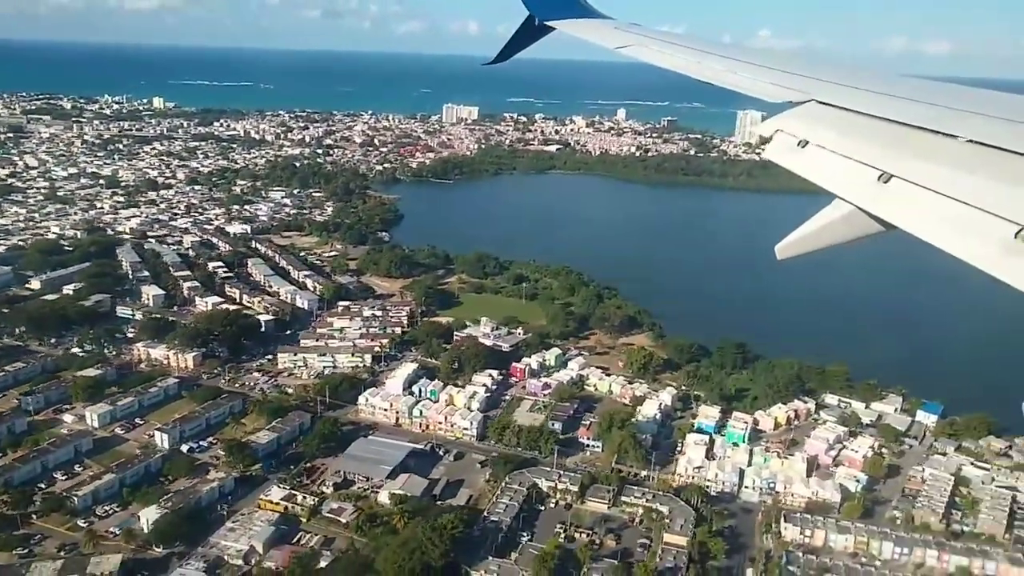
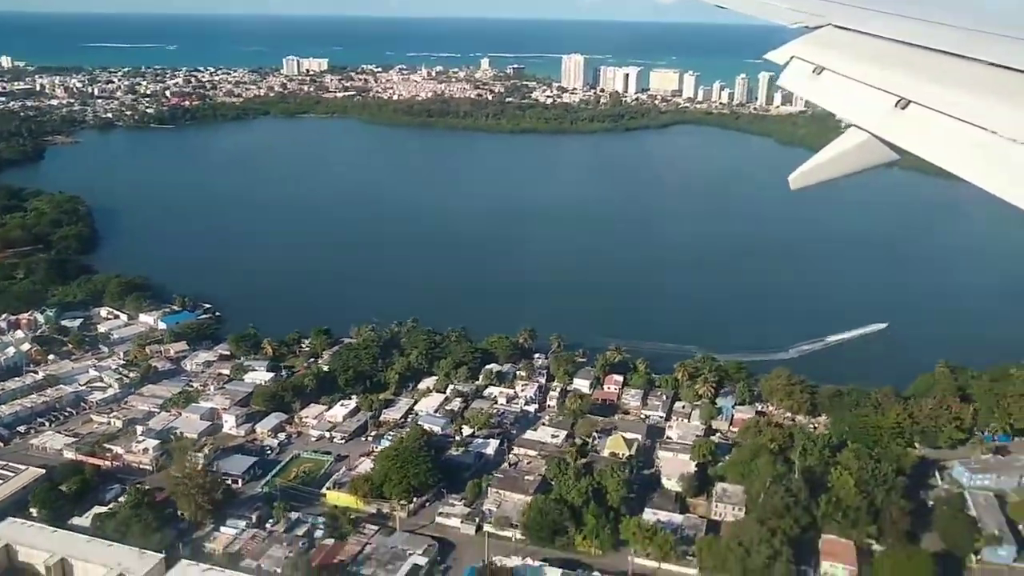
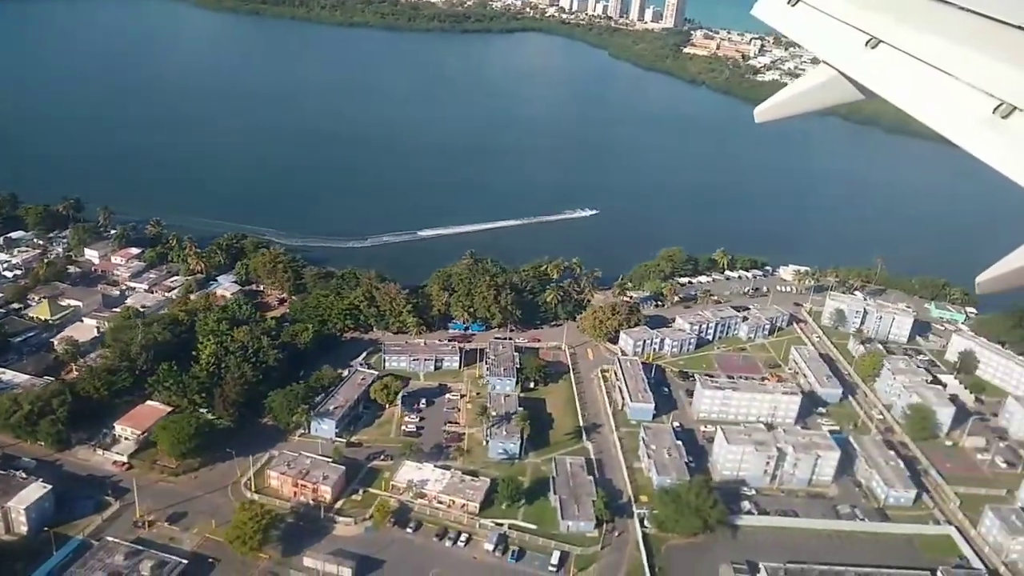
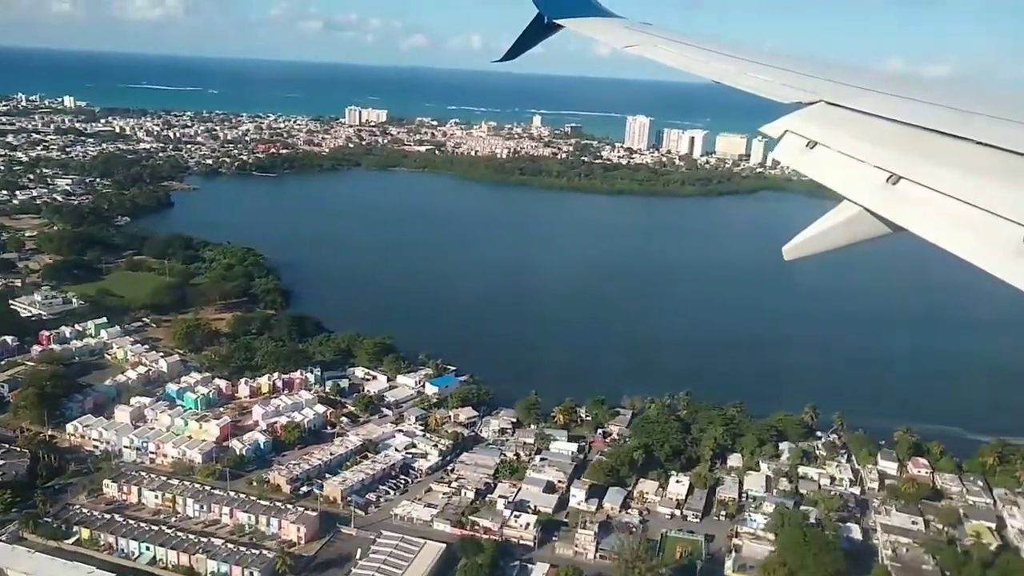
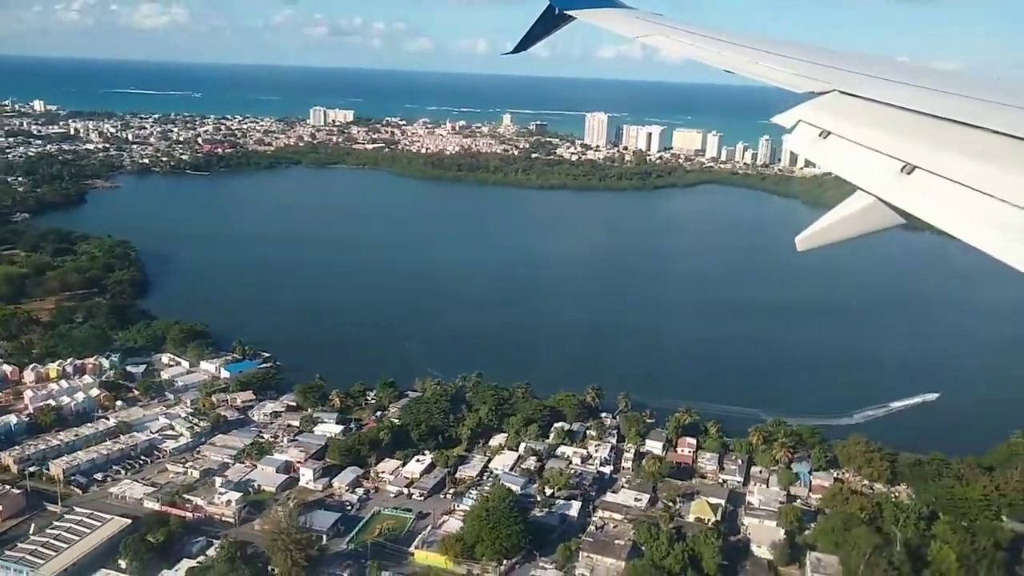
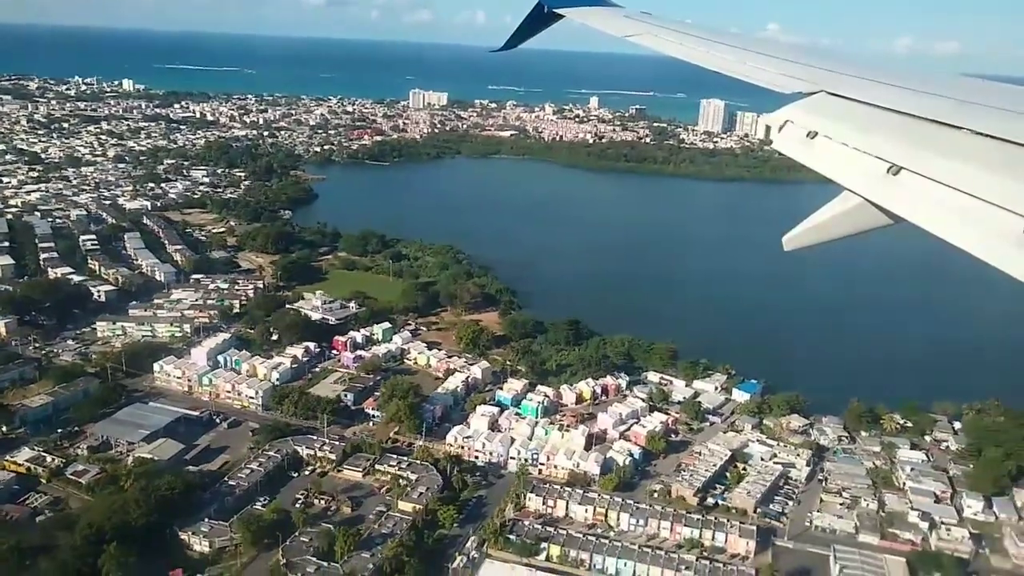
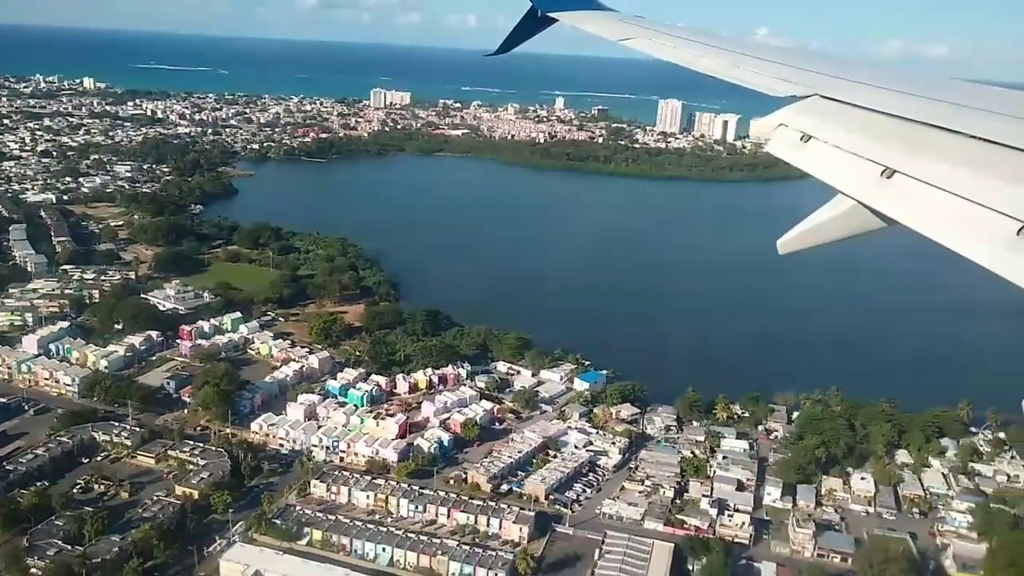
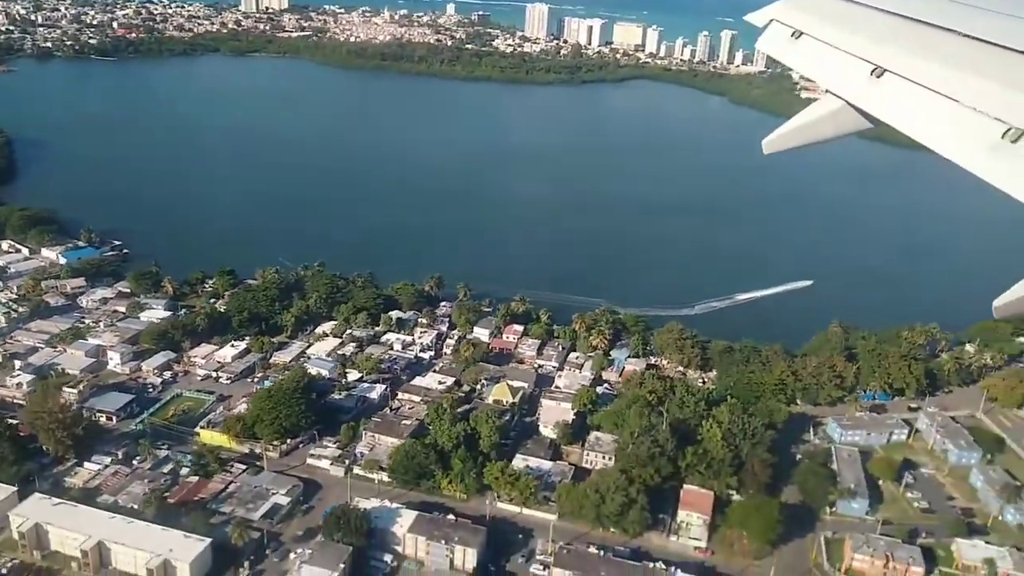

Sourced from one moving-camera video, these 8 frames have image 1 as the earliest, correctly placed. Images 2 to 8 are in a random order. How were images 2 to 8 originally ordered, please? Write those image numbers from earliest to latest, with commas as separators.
6, 7, 4, 5, 2, 8, 3
